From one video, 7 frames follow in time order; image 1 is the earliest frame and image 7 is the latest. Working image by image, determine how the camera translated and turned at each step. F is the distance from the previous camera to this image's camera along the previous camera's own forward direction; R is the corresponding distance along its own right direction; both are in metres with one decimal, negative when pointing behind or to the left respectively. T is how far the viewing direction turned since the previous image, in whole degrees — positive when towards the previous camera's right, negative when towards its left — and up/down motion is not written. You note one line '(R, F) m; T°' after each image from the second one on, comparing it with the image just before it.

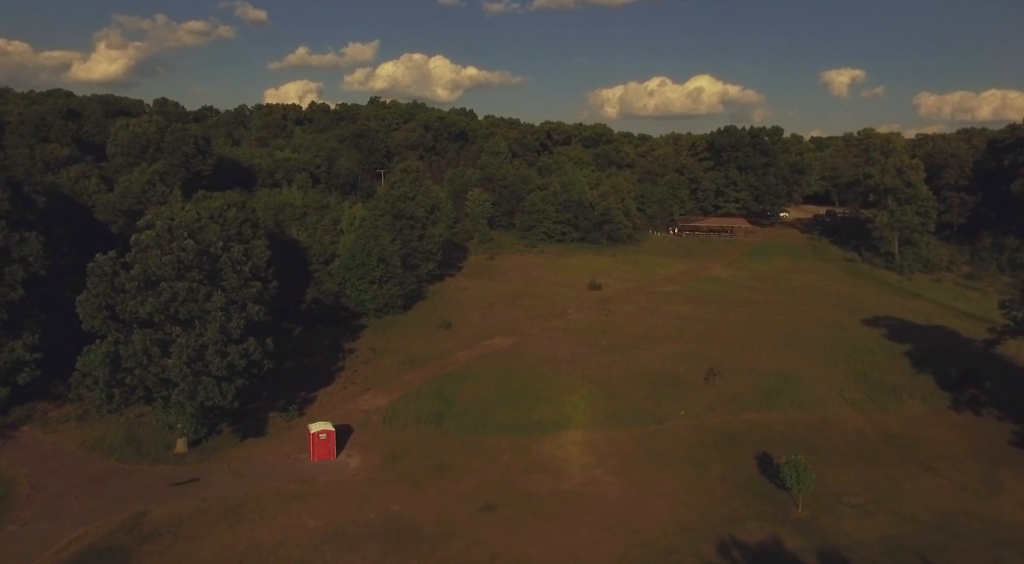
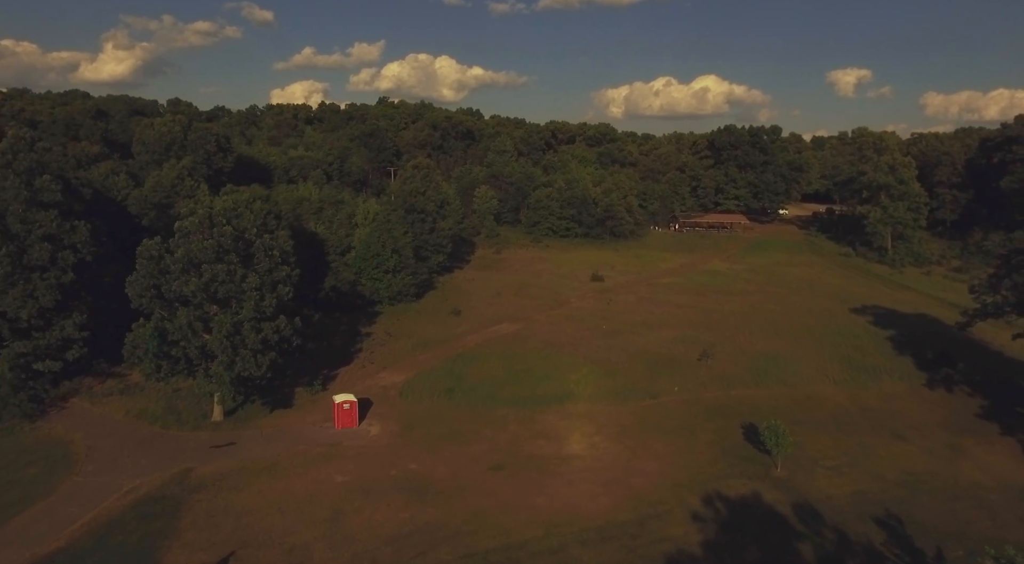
(-0.1, -2.8) m; 0°
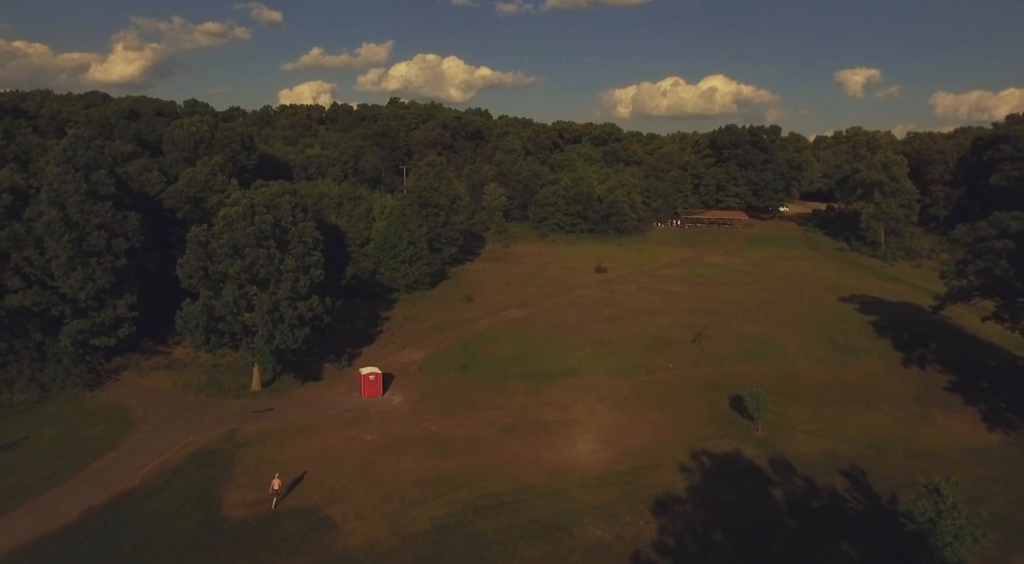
(-0.1, -3.5) m; -1°
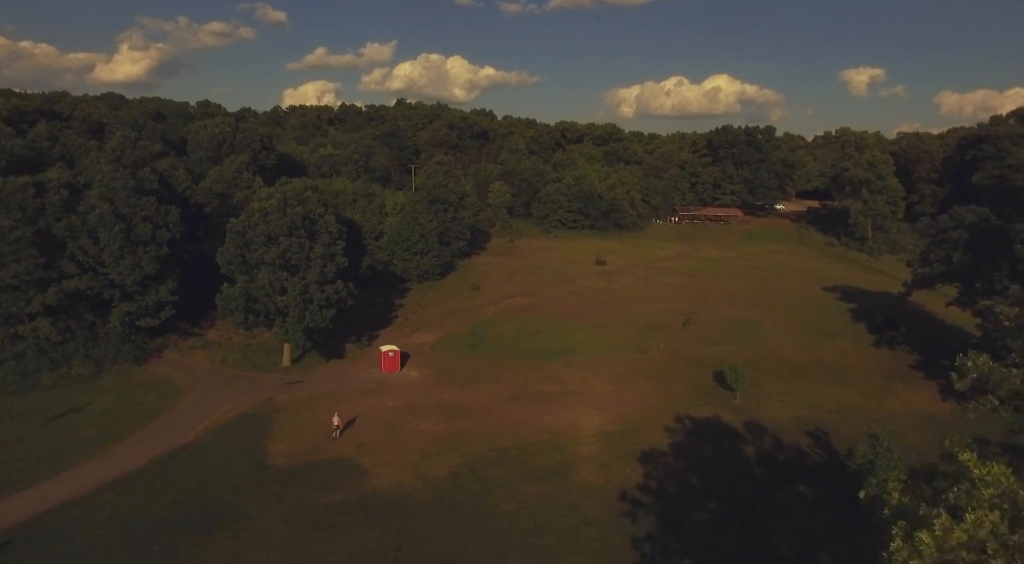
(-0.1, -3.9) m; 0°
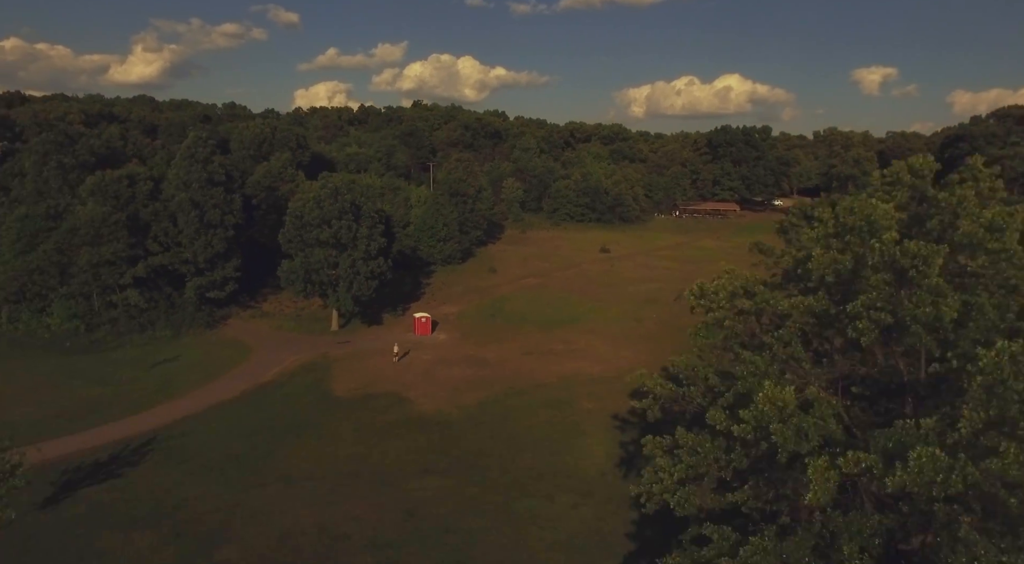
(-0.3, -7.1) m; -1°
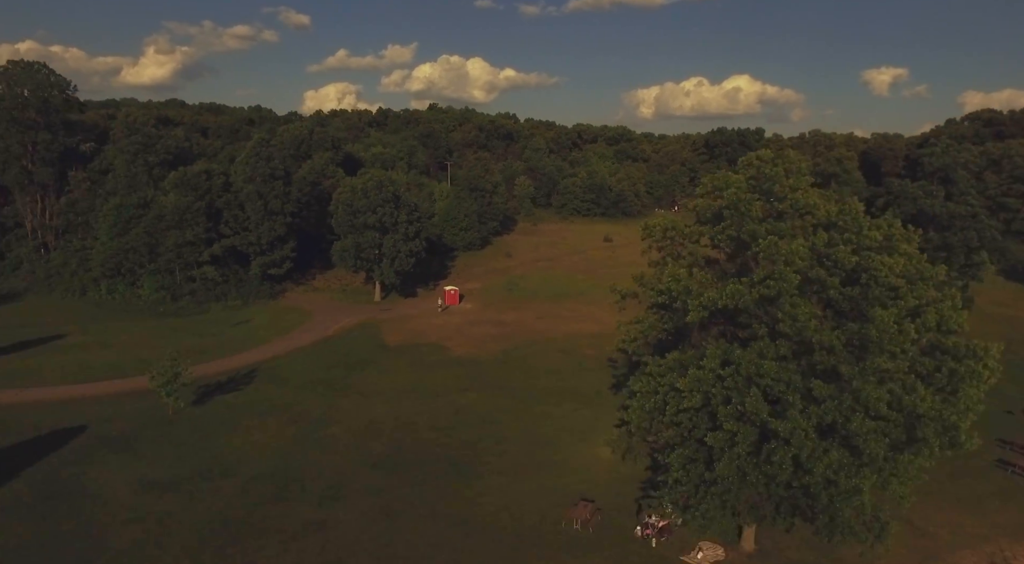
(-0.5, -8.8) m; -1°
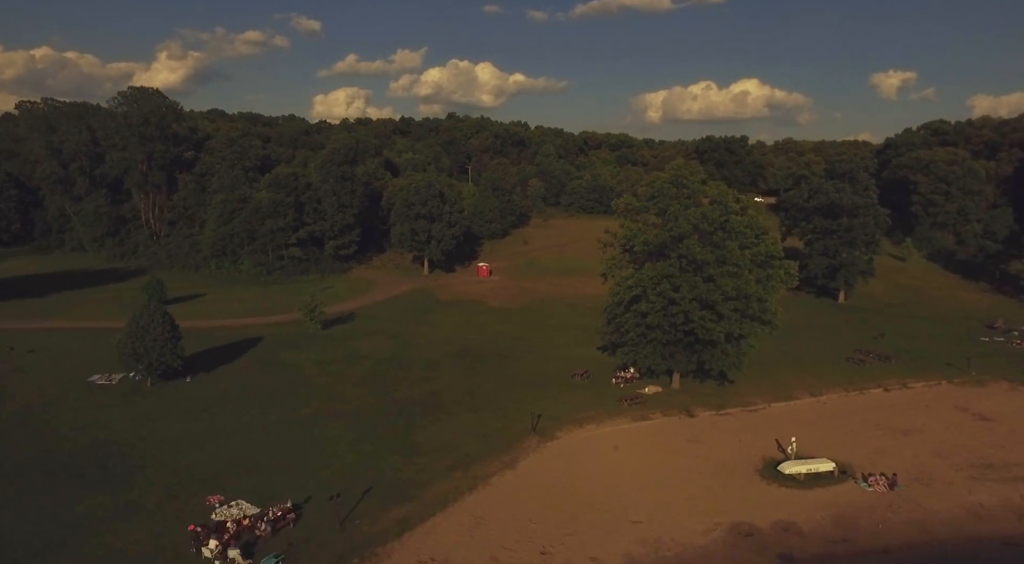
(-1.1, -15.6) m; -1°
